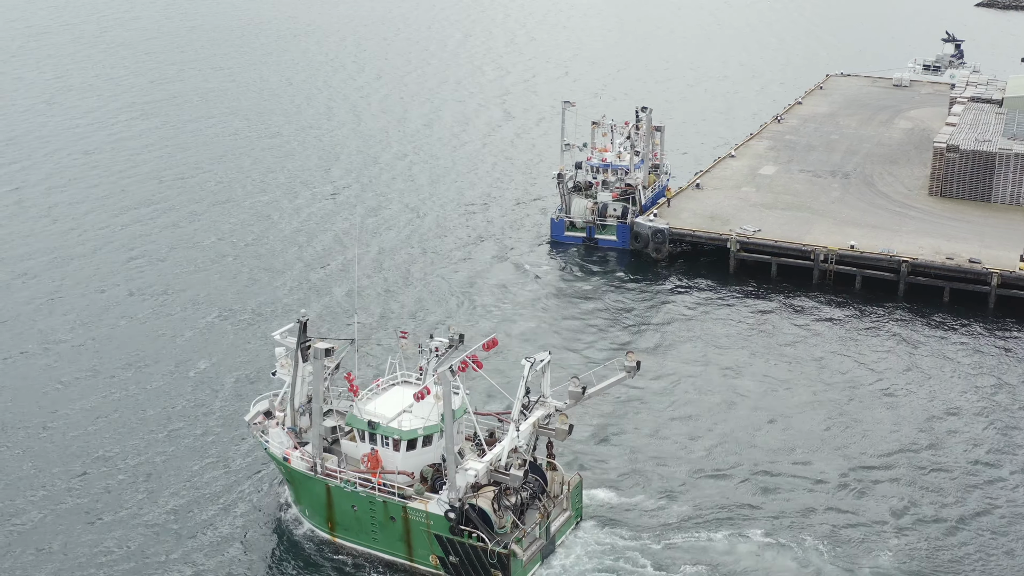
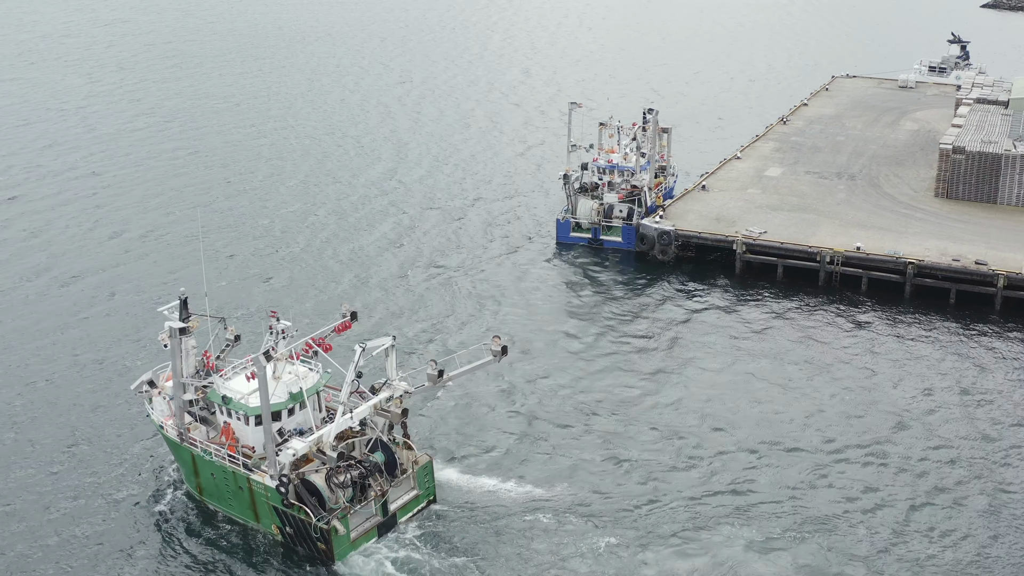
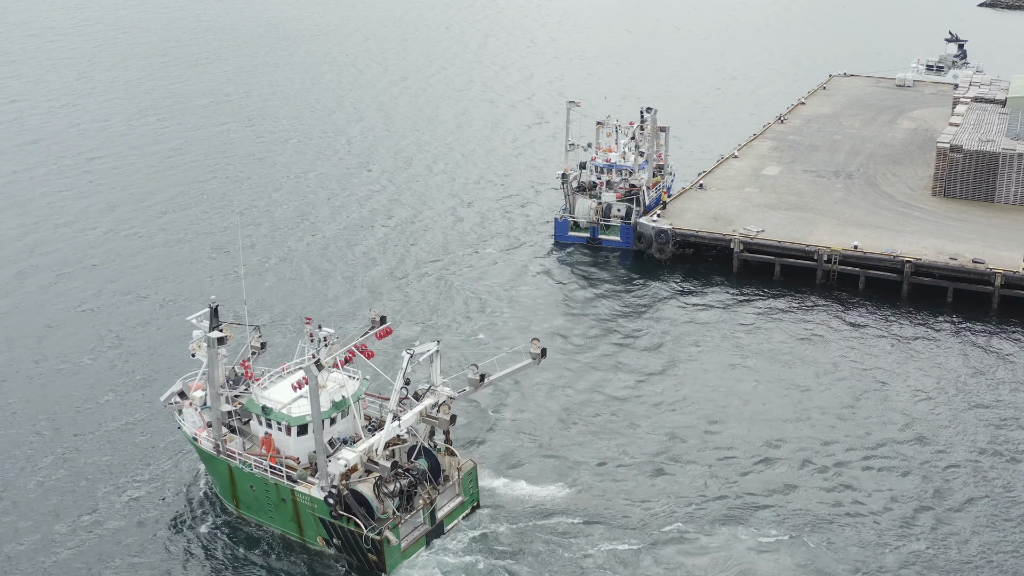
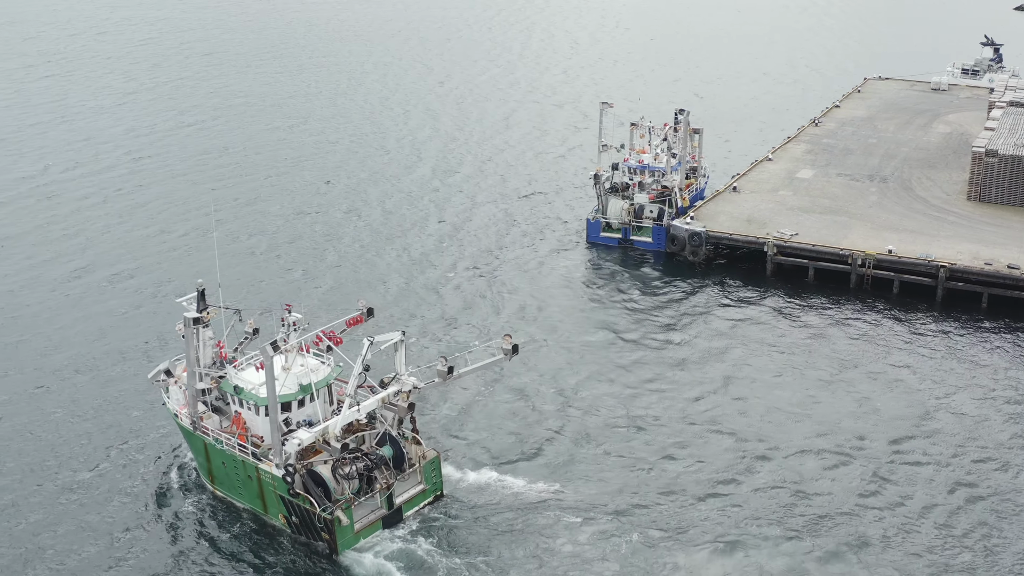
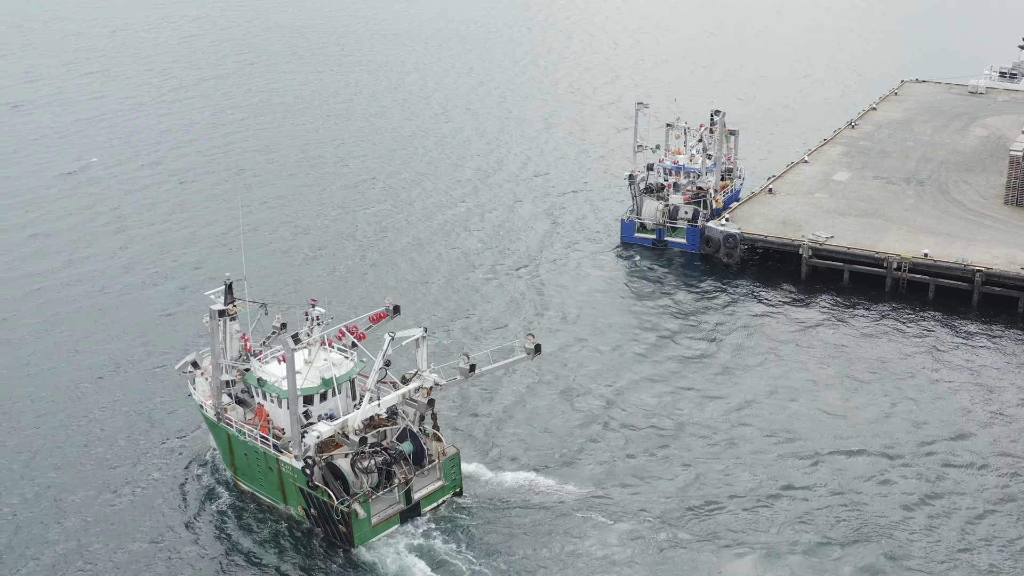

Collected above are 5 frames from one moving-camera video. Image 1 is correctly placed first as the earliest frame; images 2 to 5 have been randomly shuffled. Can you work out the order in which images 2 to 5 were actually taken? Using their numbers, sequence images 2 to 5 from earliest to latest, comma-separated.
3, 2, 4, 5
